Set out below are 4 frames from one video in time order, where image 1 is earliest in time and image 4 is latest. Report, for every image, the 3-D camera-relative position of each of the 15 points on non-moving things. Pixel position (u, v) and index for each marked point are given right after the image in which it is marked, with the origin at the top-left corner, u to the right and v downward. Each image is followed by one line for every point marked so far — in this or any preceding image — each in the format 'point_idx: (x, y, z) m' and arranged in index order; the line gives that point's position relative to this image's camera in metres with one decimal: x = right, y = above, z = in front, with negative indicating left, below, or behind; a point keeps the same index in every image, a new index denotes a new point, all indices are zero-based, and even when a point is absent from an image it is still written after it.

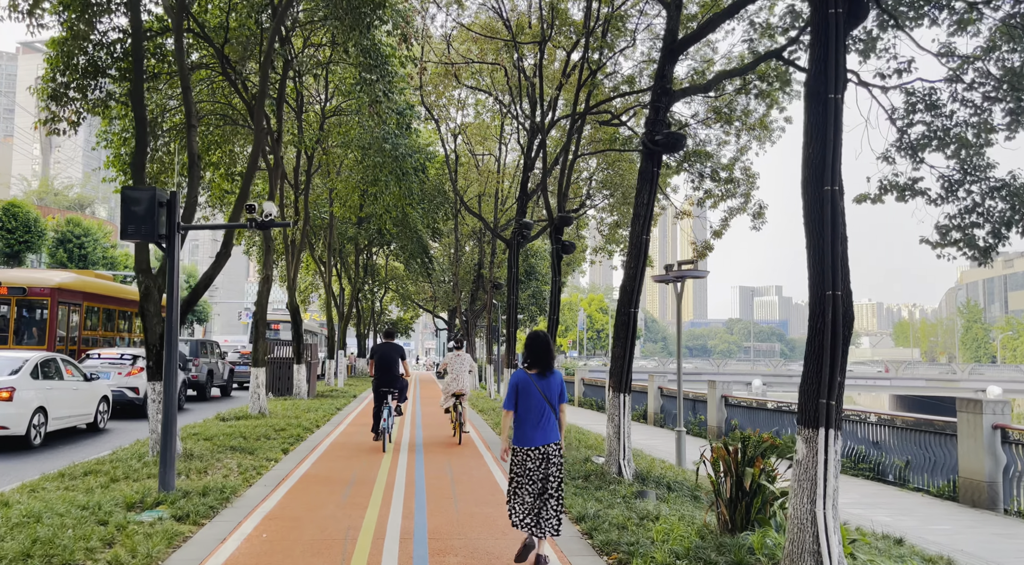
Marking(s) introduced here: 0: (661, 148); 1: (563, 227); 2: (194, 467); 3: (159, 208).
0: (+1.7, +1.6, +8.4) m
1: (+0.9, +1.0, +12.9) m
2: (-3.5, -2.0, +8.1) m
3: (-3.3, +0.7, +6.8) m
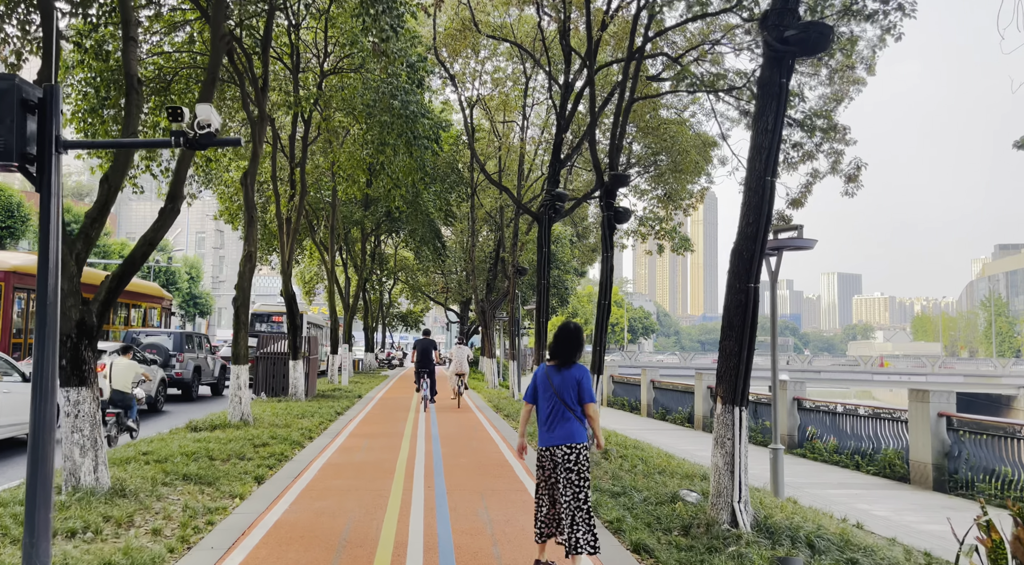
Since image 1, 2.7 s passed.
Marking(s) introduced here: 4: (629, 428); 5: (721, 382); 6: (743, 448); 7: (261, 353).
0: (+2.2, +1.8, +5.8) m
1: (+1.5, +1.3, +10.3) m
2: (-3.0, -1.8, +5.5) m
3: (-2.8, +1.0, +4.2) m
4: (+2.8, -3.5, +18.0) m
5: (+1.7, -0.8, +5.9) m
6: (+1.8, -1.3, +5.8) m
7: (-6.1, -1.7, +17.8) m
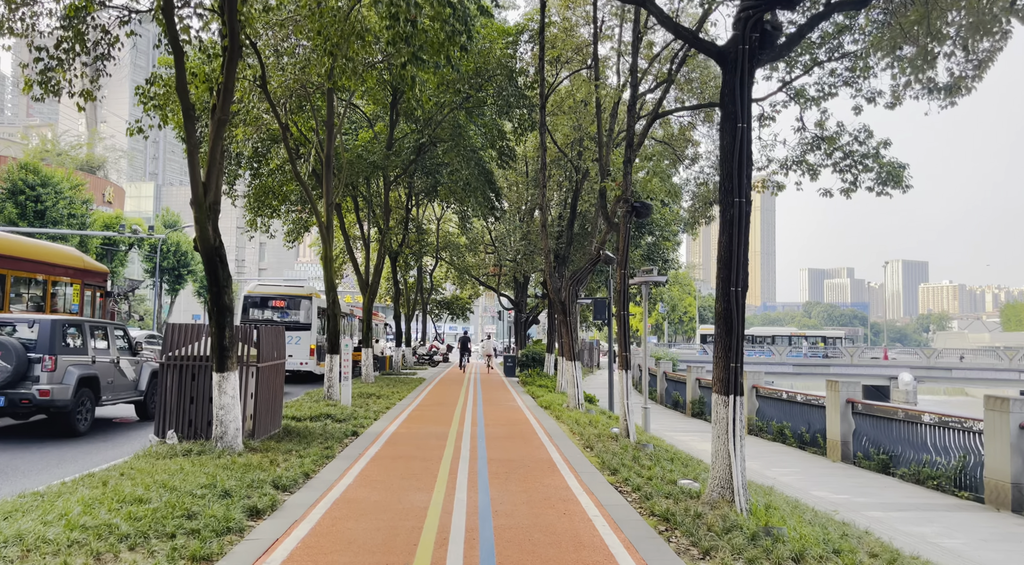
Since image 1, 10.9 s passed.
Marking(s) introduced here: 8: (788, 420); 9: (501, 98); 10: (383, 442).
0: (+2.9, +2.4, -2.7) m
1: (+2.5, +1.9, +1.8) m
2: (-2.3, -1.2, -2.6) m
3: (-2.2, +1.5, -3.9) m
4: (+4.4, -2.8, +9.5) m
5: (+2.4, -0.2, -2.5) m
6: (+2.5, -0.7, -2.6) m
7: (-4.6, -1.0, +9.9) m
8: (+5.7, -2.8, +14.5) m
9: (-0.3, +4.7, +18.4) m
10: (-1.8, -2.2, +10.1) m
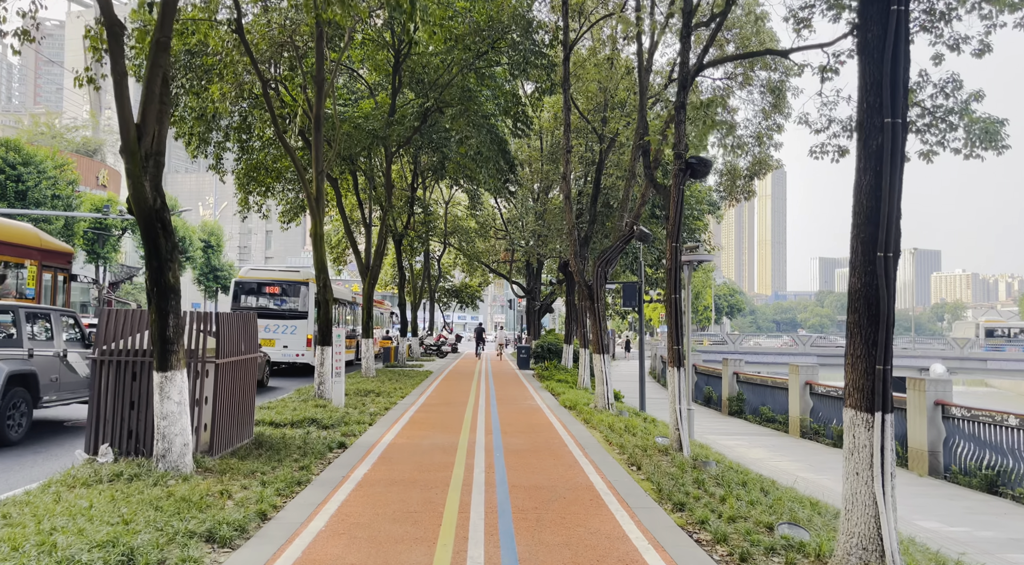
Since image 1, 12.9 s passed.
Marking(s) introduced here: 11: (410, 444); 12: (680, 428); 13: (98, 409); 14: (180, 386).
0: (+3.0, +2.5, -4.9) m
1: (+2.6, +2.1, -0.3) m
2: (-2.2, -1.1, -4.6) m
3: (-2.1, +1.6, -6.0) m
4: (+4.6, -2.5, +7.4) m
5: (+2.5, -0.1, -4.6) m
6: (+2.7, -0.6, -4.7) m
7: (-4.3, -0.7, +7.9) m
8: (+6.1, -2.5, +12.4) m
9: (+0.1, +5.1, +16.3) m
10: (-1.5, -1.9, +8.1) m
11: (-1.2, -2.0, +9.0) m
12: (+2.0, -1.7, +8.5) m
13: (-4.2, -1.3, +7.8) m
14: (-3.2, -1.0, +7.0) m
